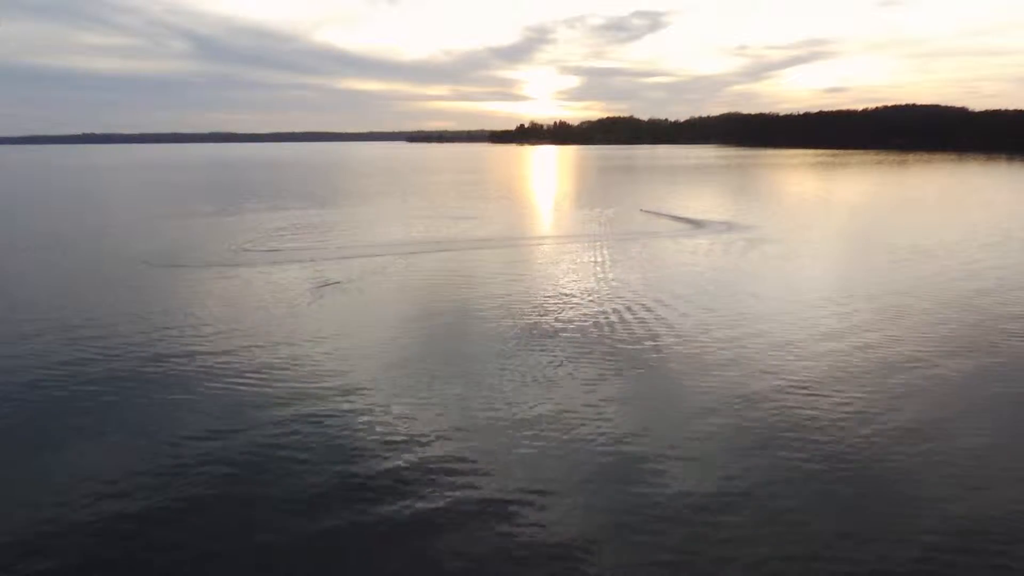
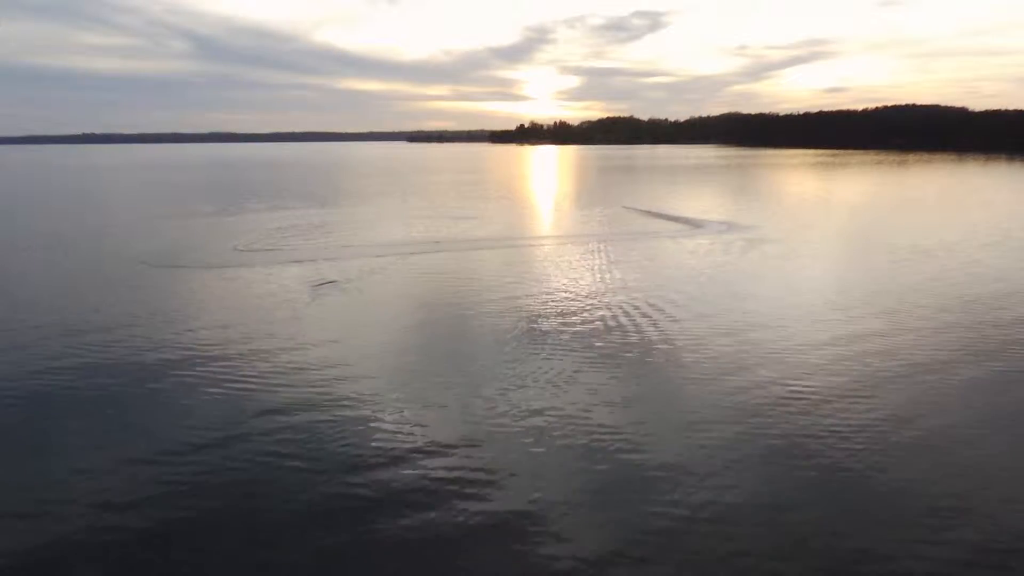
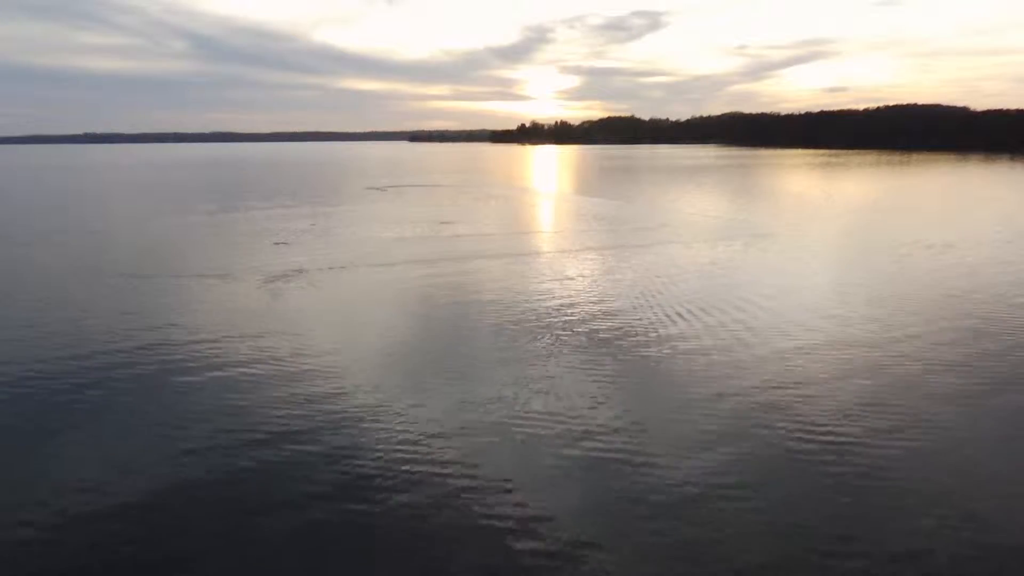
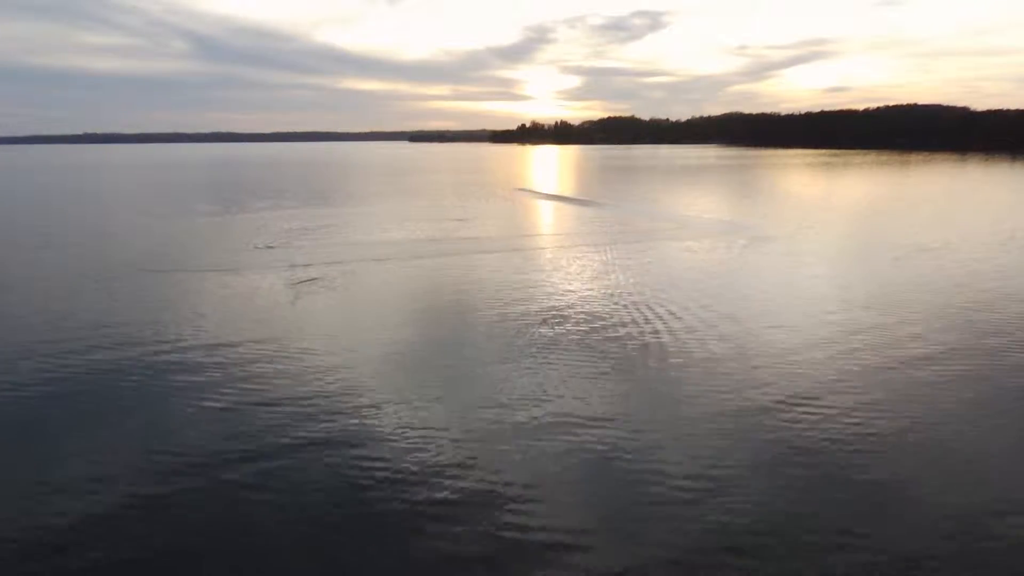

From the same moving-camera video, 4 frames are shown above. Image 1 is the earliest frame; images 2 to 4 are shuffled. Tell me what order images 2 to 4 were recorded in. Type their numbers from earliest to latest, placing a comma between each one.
2, 4, 3
